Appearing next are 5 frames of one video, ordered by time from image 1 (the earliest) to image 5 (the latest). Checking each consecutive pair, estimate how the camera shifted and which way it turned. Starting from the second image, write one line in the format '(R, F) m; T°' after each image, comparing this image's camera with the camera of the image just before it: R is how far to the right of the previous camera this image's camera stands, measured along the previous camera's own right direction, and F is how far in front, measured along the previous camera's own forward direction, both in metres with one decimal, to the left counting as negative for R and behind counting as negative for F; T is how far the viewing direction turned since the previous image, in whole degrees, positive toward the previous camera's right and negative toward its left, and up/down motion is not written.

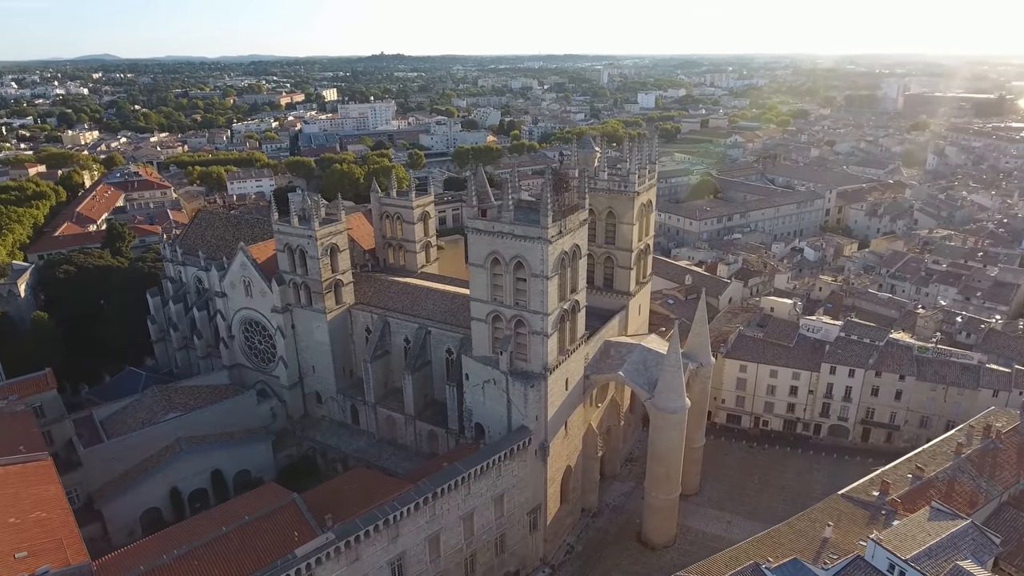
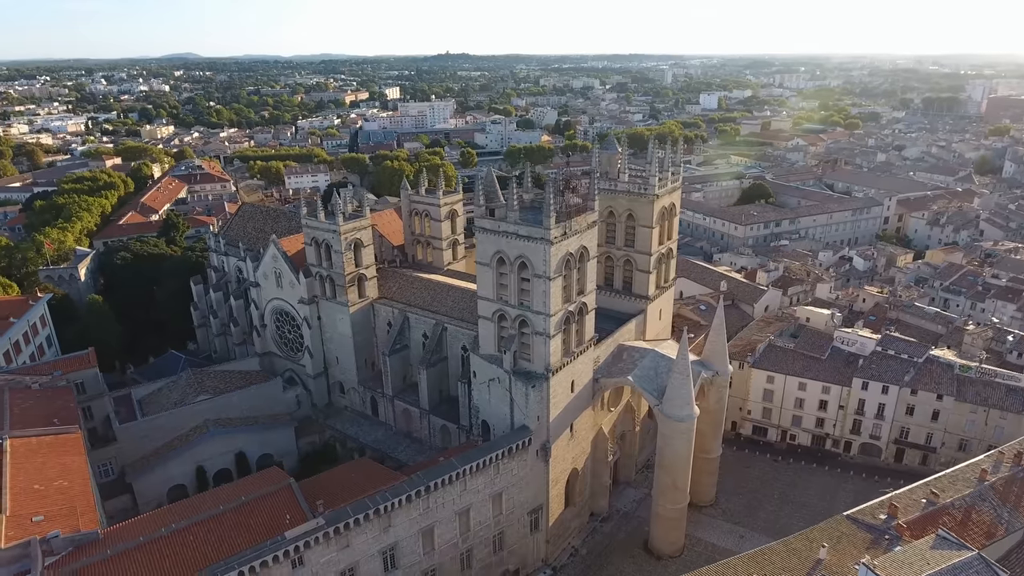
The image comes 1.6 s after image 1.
(+2.4, 0.0) m; -5°
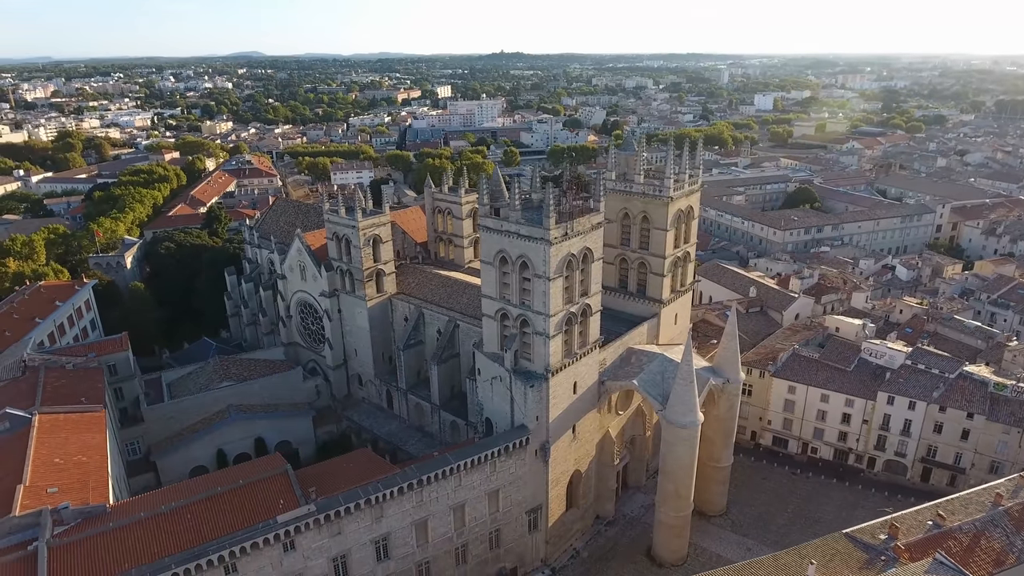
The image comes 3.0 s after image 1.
(+2.1, 0.0) m; -4°
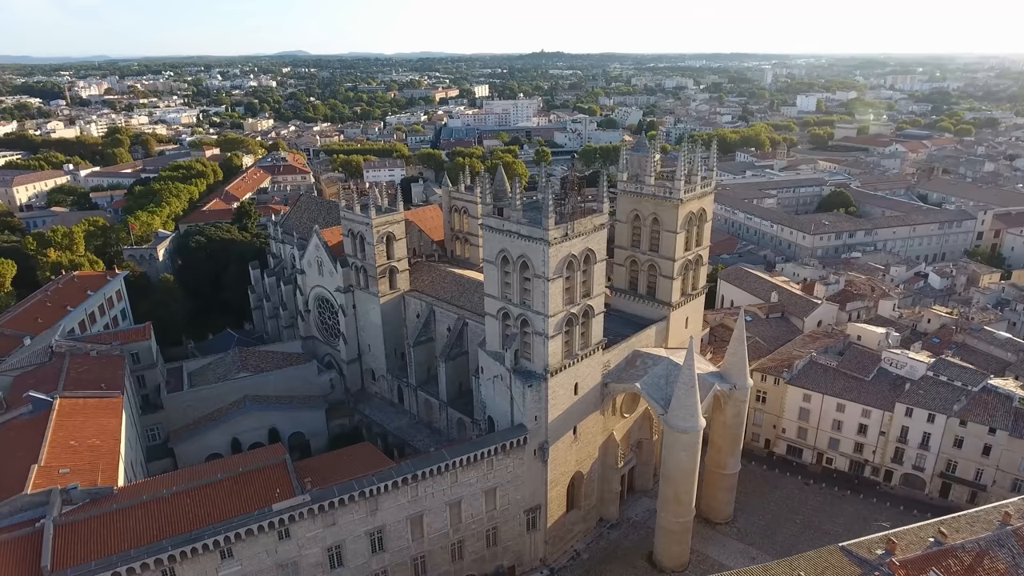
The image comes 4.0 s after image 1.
(+1.6, -0.1) m; -3°
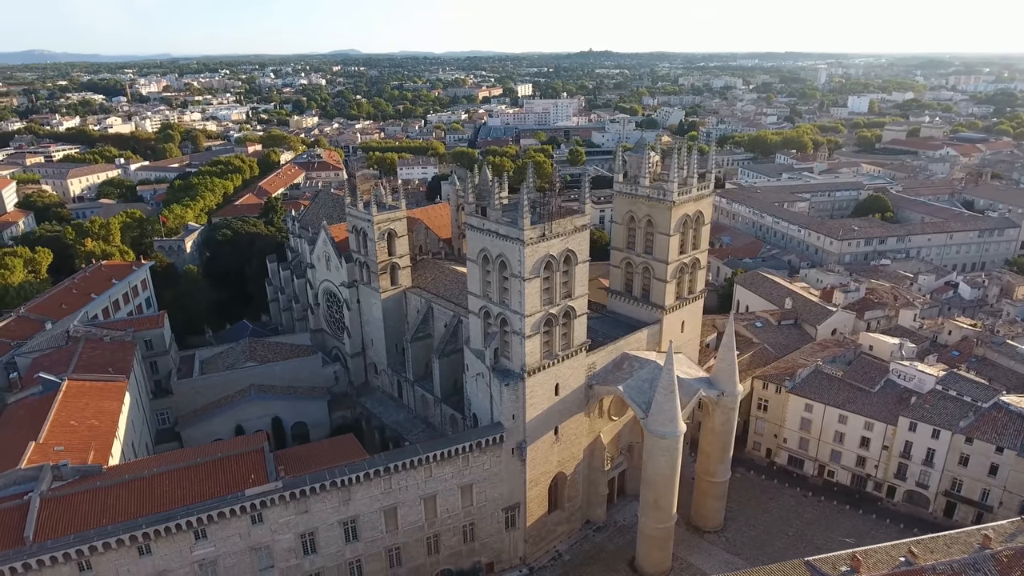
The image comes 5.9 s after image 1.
(+2.9, -0.1) m; -4°
